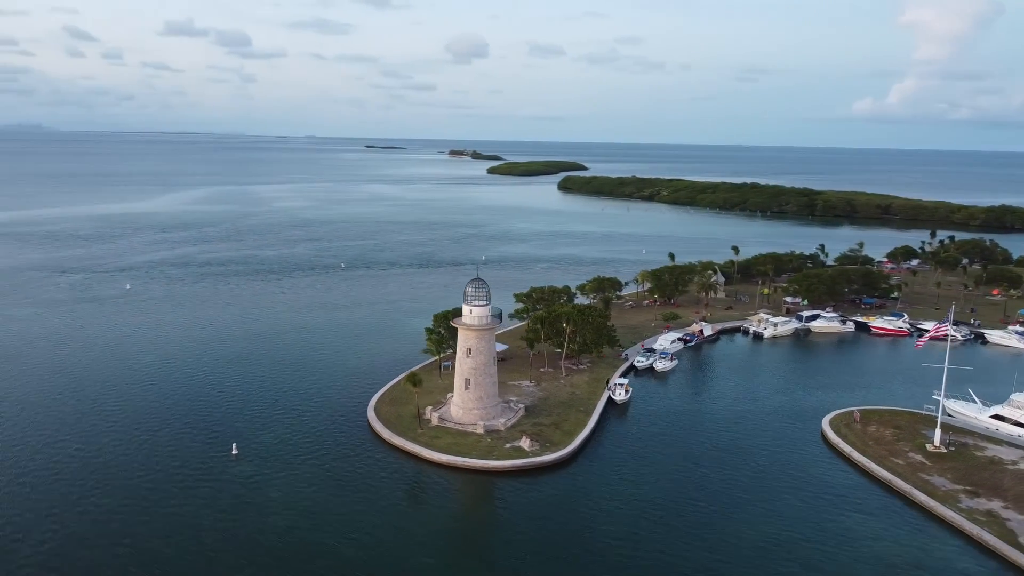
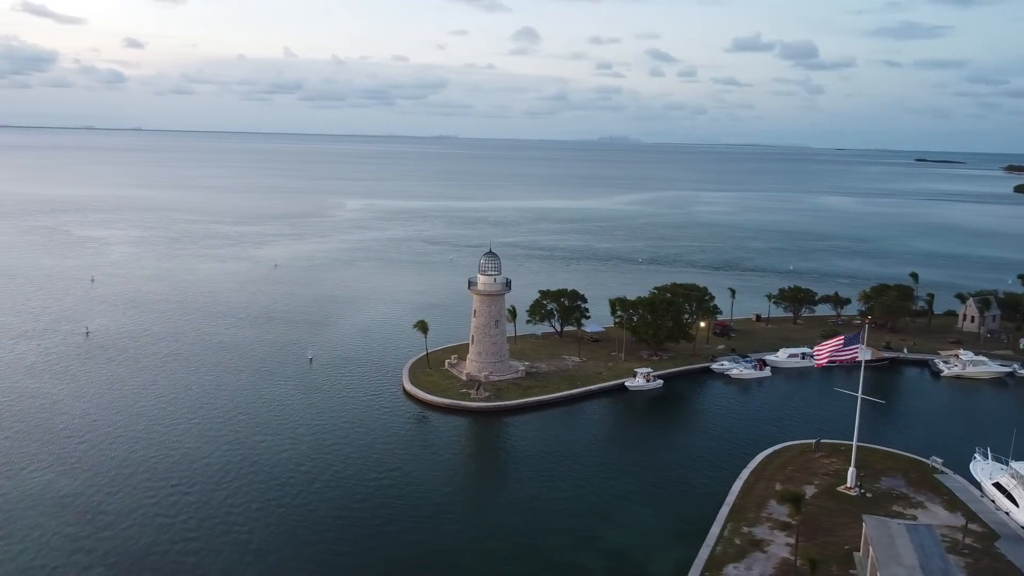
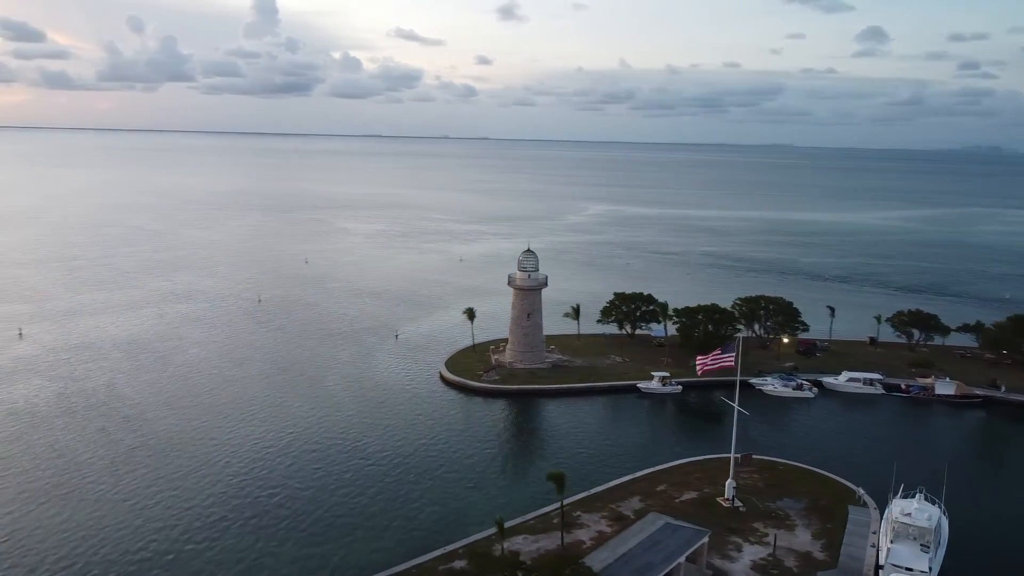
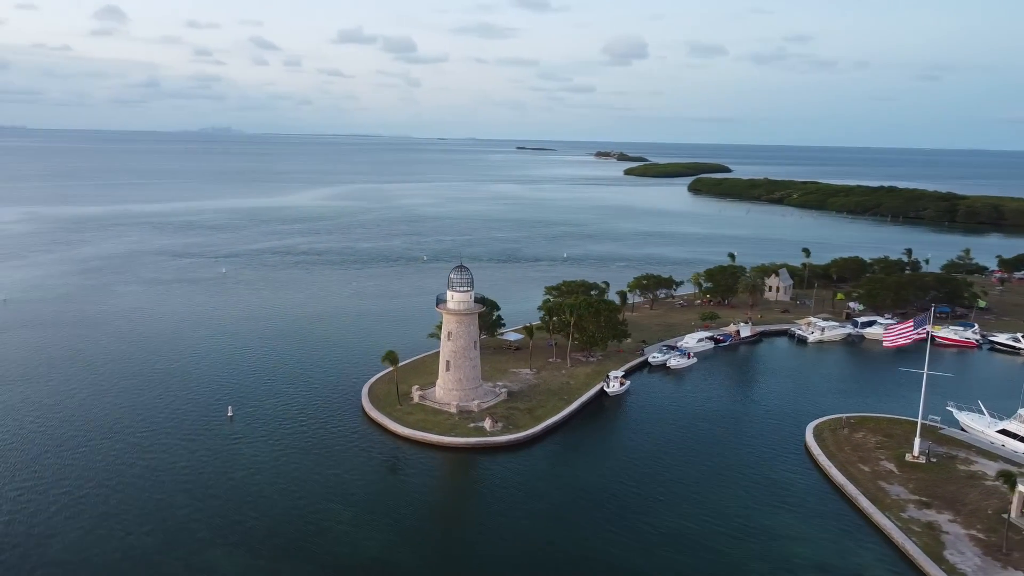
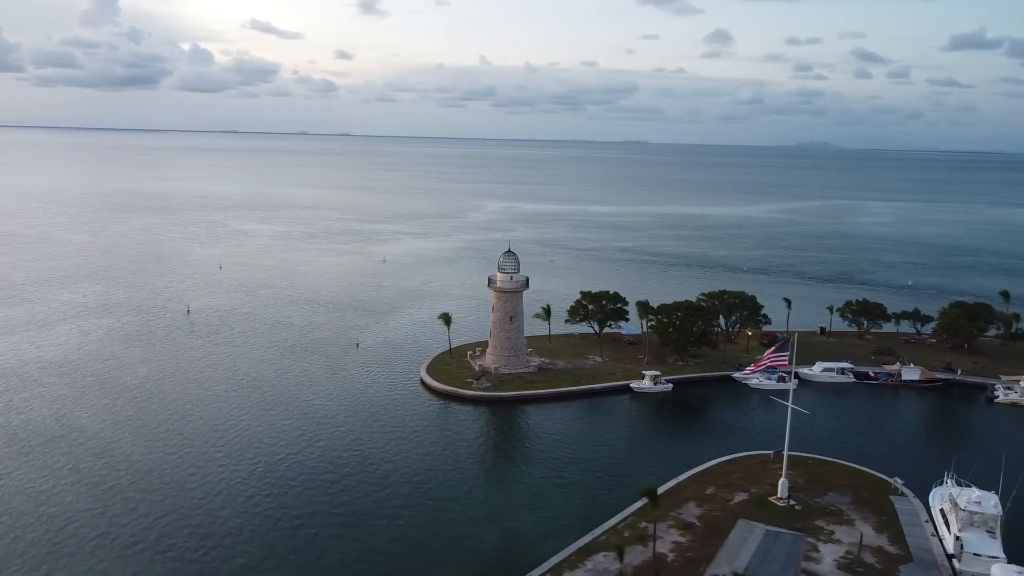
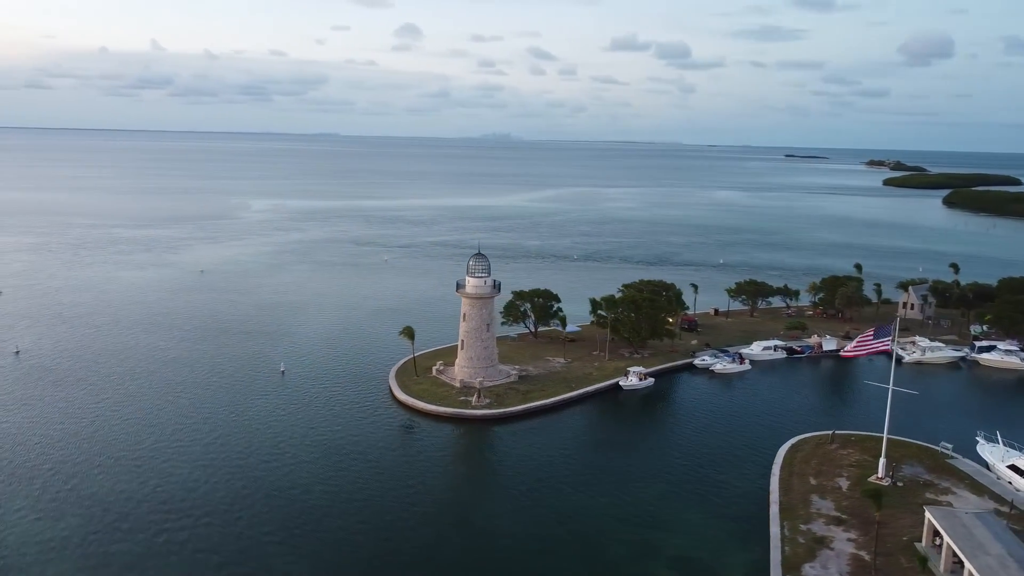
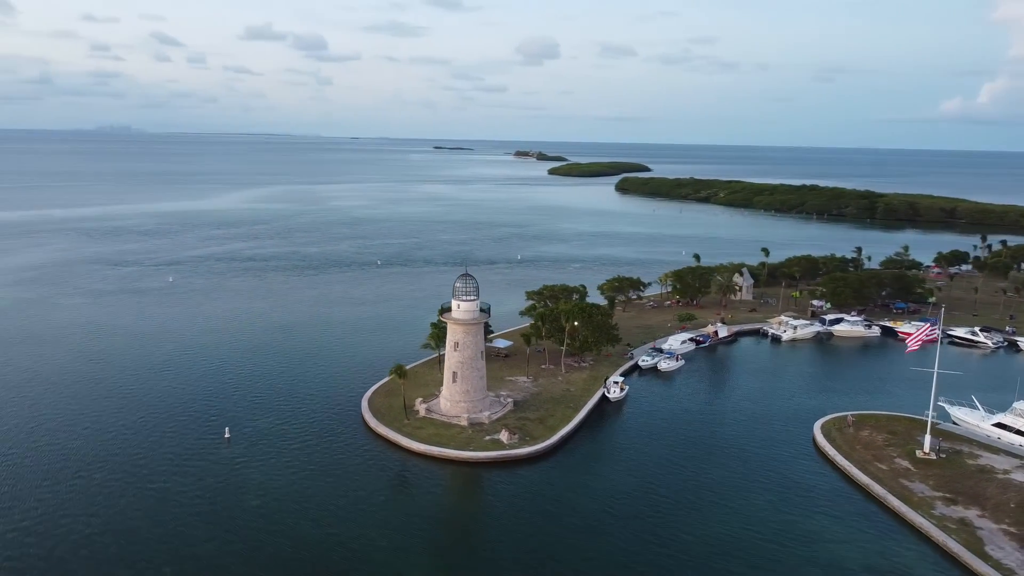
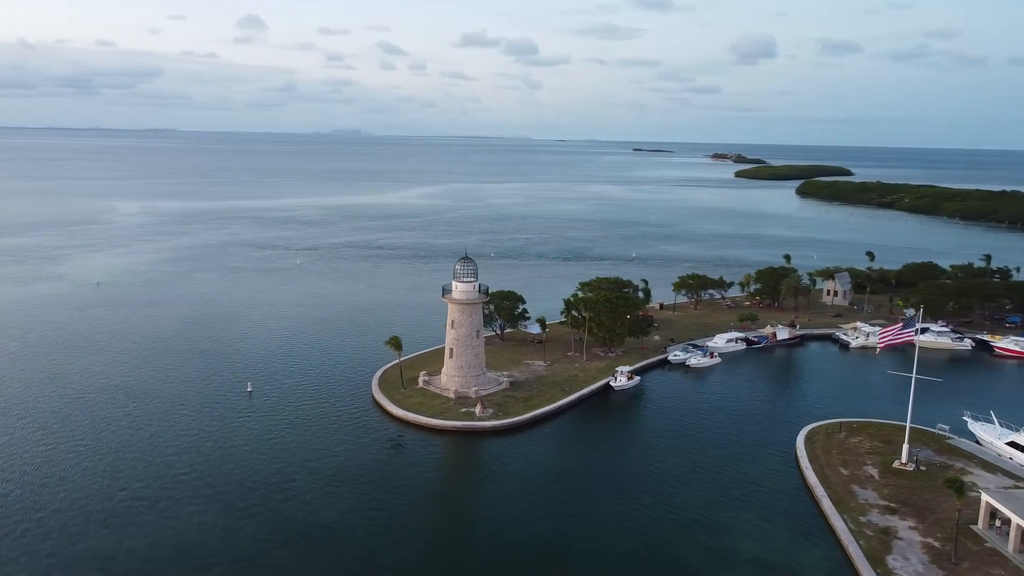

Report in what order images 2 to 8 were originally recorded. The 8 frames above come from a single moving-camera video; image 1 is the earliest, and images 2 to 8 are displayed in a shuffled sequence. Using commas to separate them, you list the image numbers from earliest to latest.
7, 4, 8, 6, 2, 5, 3
